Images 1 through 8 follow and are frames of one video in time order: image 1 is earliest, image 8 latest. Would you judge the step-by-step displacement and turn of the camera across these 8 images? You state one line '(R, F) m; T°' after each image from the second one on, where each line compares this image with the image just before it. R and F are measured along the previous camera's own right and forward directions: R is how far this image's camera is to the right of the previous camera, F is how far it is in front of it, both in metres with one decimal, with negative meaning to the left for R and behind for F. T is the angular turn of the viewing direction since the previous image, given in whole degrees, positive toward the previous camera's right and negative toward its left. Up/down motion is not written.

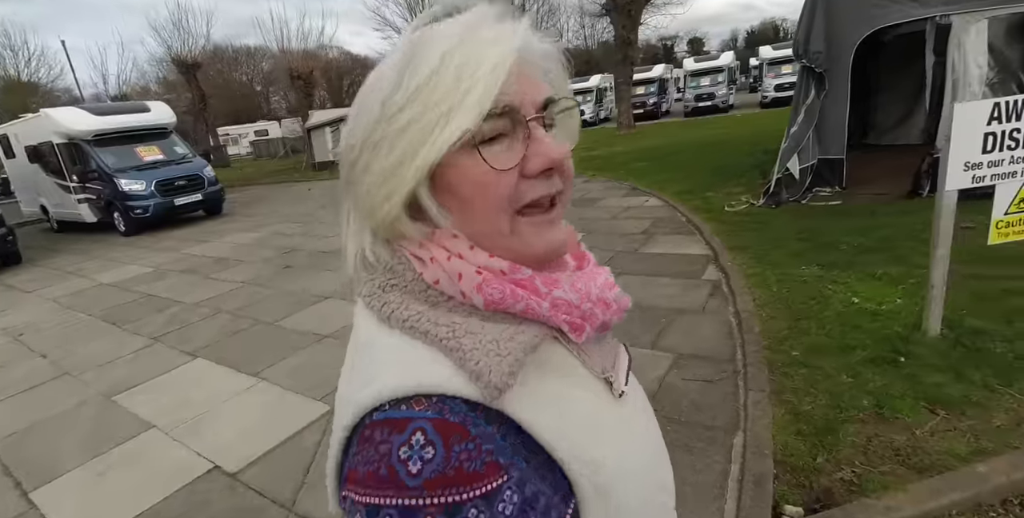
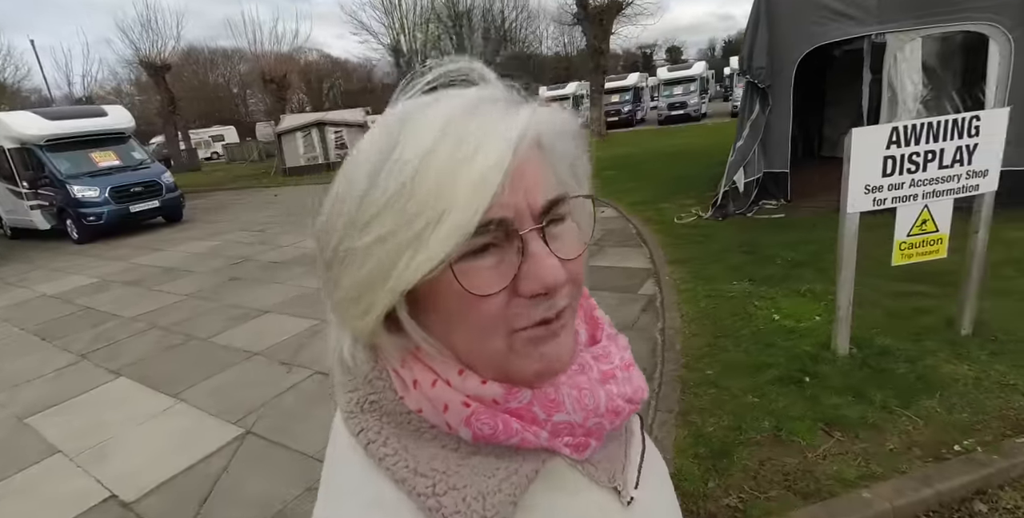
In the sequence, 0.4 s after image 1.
(+0.4, 0.0) m; +2°
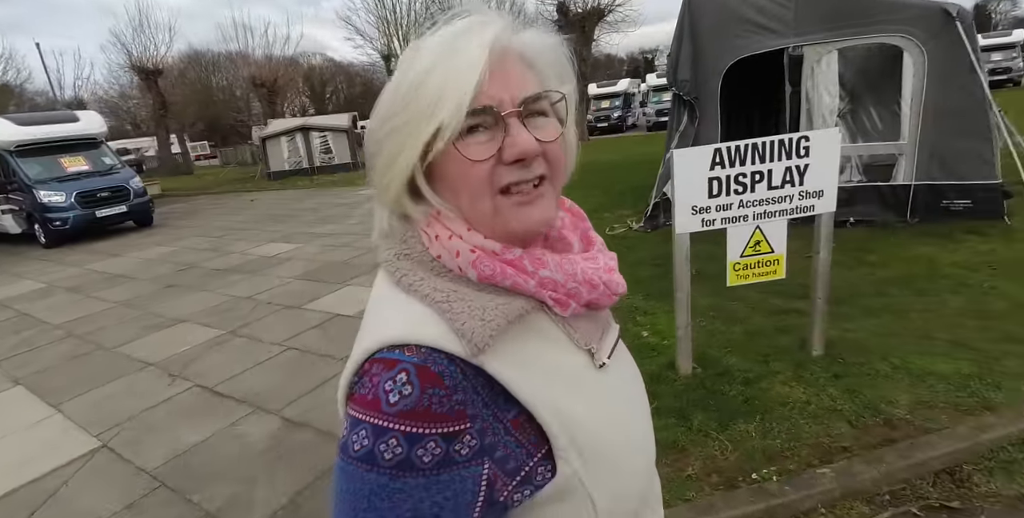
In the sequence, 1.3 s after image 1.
(+1.0, 0.0) m; -1°
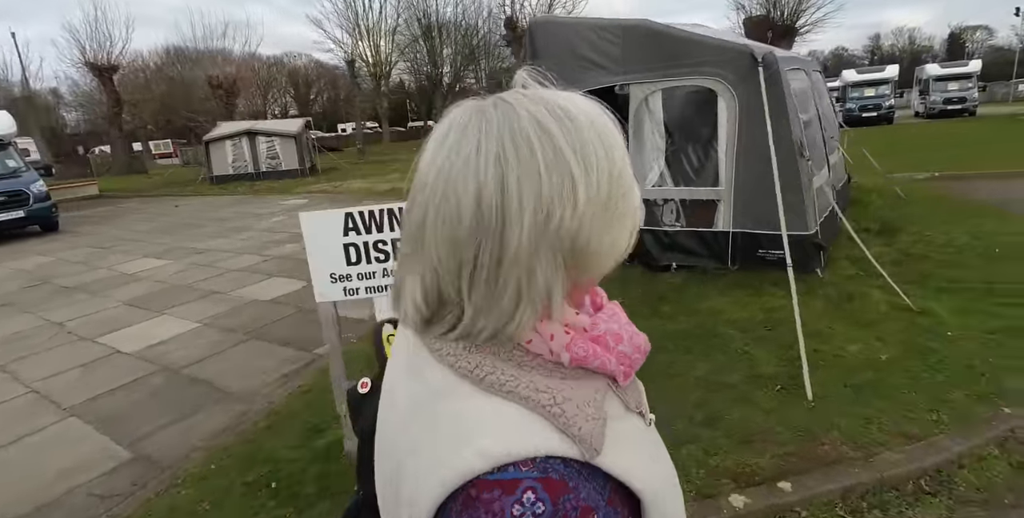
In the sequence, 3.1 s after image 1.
(+1.9, +0.2) m; +1°
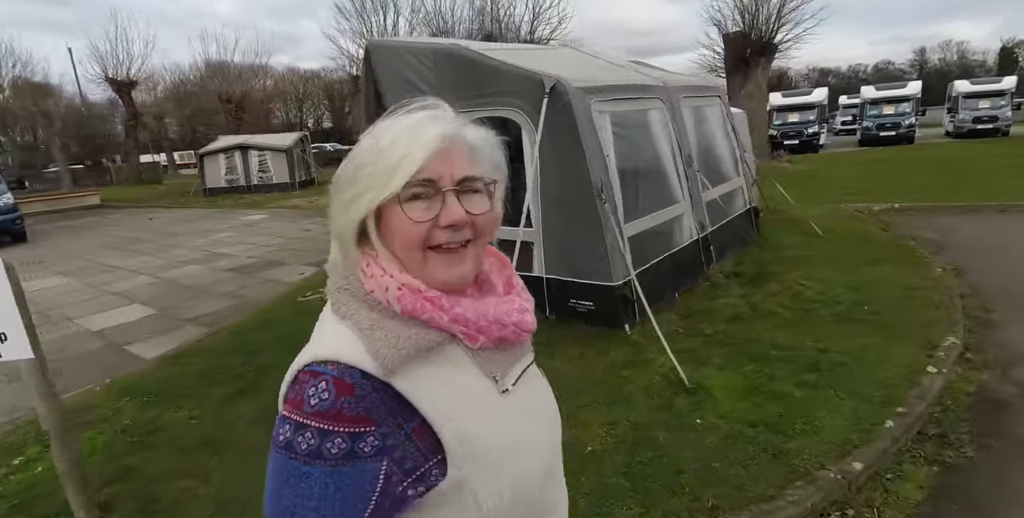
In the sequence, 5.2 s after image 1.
(+2.3, +0.6) m; -4°
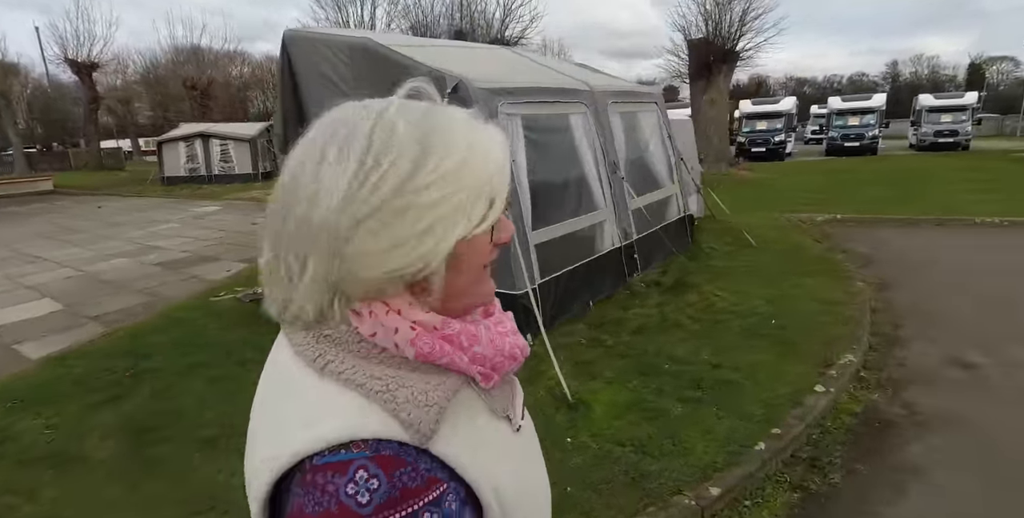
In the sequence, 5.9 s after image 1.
(+0.7, +0.1) m; +2°
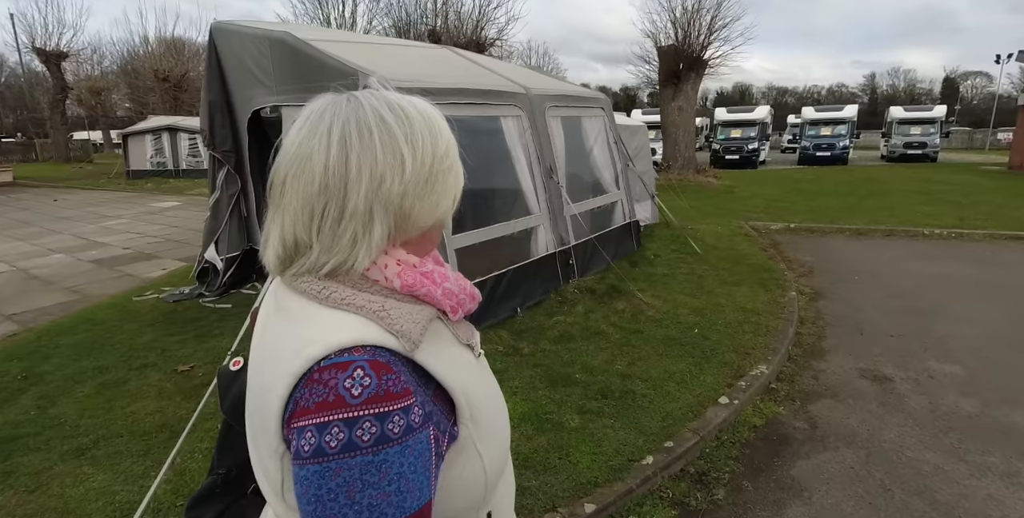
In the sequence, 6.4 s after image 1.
(+0.6, +0.1) m; +1°
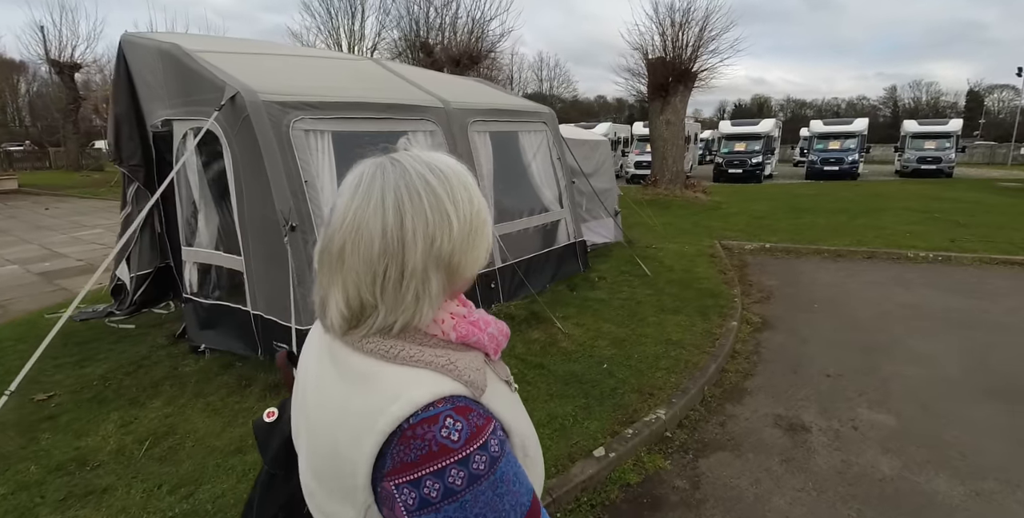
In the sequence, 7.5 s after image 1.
(+1.0, +0.4) m; -2°
